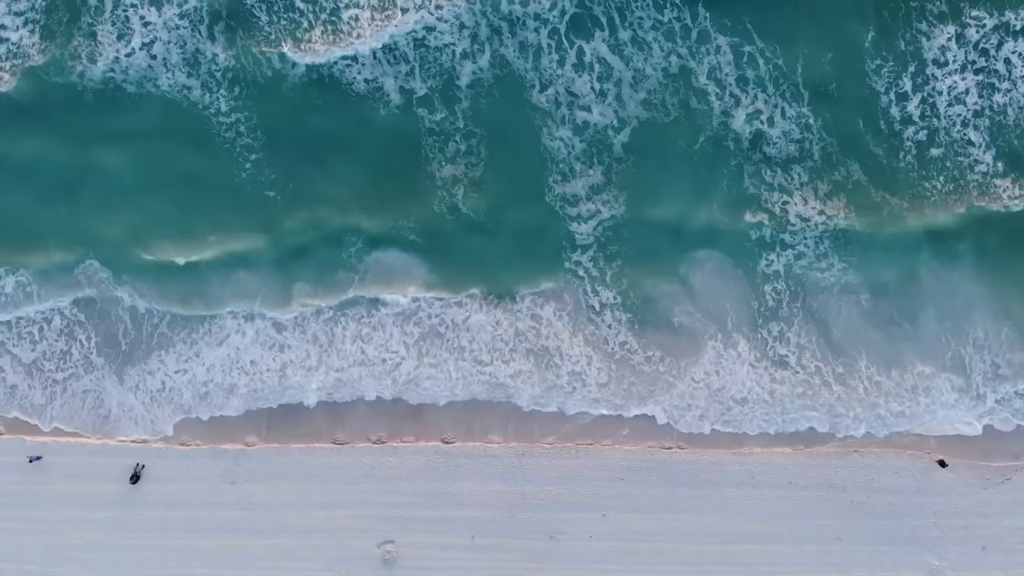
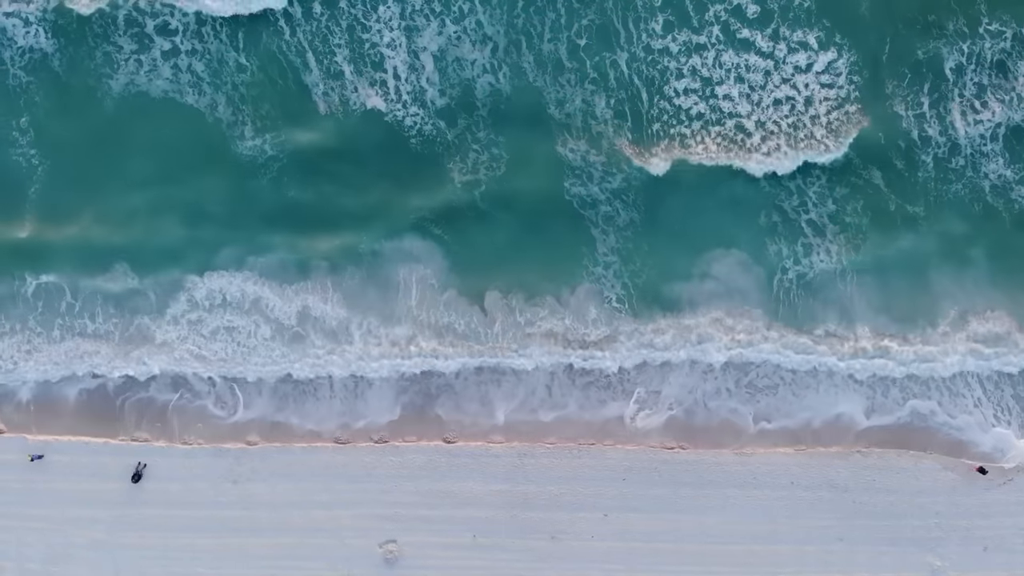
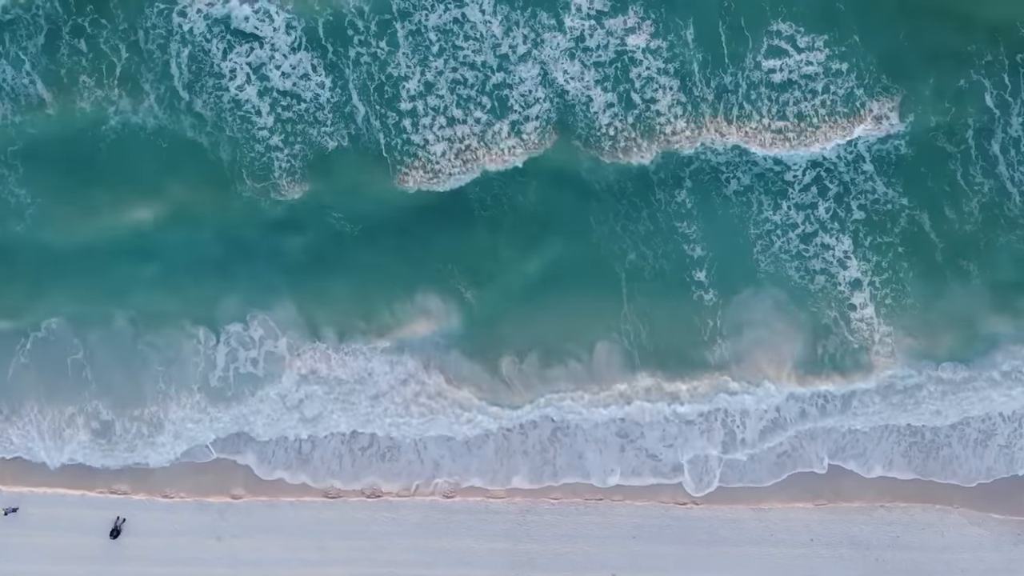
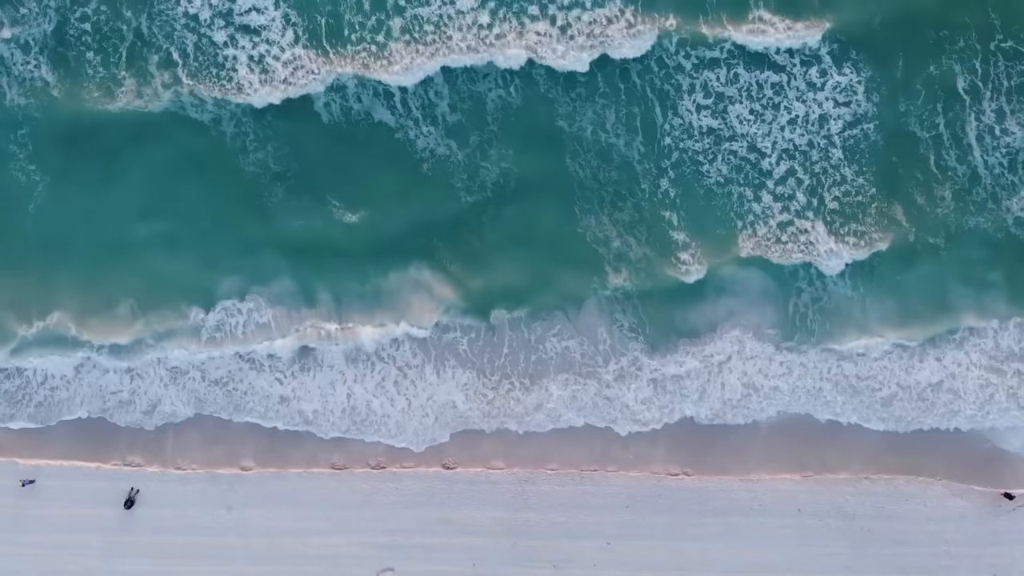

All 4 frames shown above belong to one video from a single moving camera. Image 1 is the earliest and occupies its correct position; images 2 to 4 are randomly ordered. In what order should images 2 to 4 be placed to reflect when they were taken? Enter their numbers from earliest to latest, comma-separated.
2, 4, 3
